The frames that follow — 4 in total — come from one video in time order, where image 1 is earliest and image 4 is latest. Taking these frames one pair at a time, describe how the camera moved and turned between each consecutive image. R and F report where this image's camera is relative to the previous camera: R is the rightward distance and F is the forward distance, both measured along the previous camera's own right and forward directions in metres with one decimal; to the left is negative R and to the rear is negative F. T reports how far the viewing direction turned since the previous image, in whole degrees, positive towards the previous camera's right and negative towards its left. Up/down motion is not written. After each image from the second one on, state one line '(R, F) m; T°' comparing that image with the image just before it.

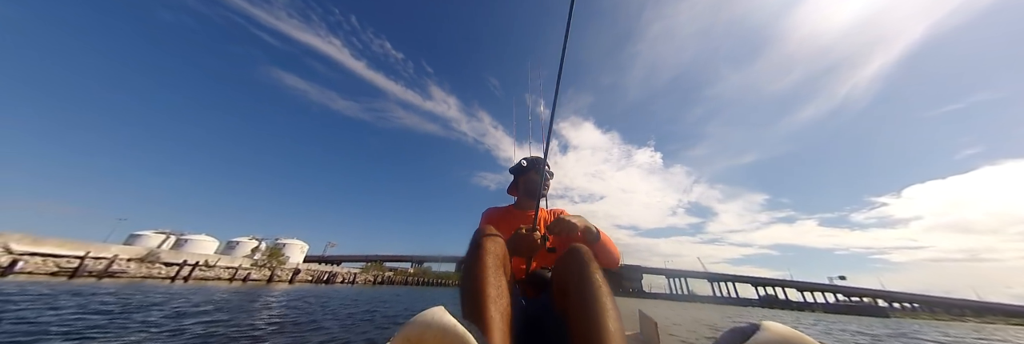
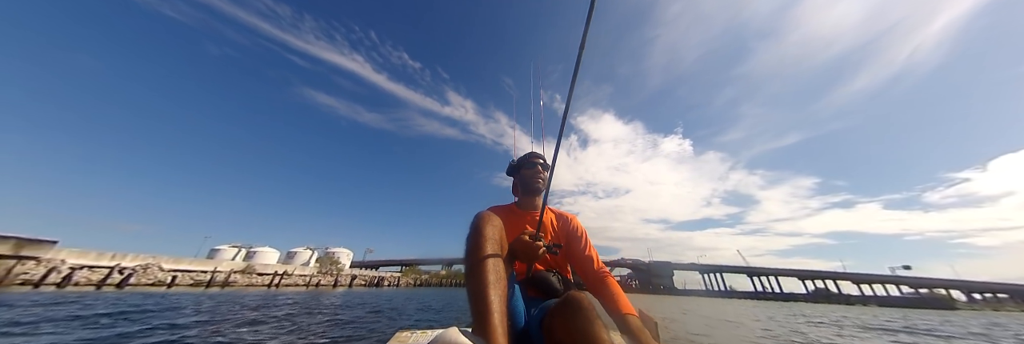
(-0.3, -1.6) m; -5°
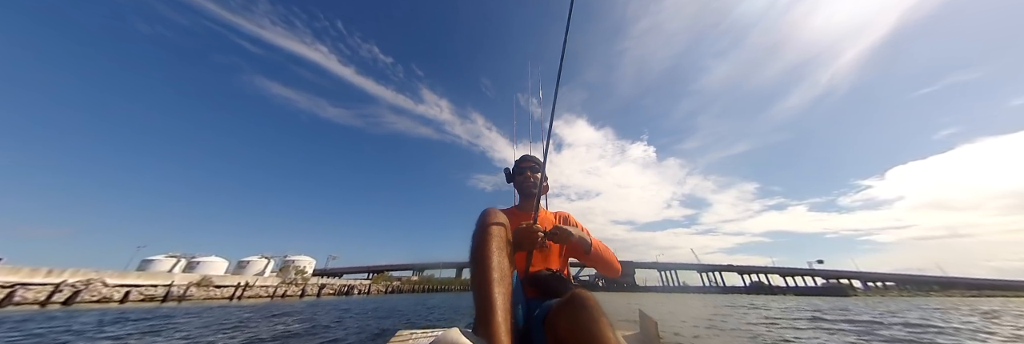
(+0.1, -1.6) m; +6°
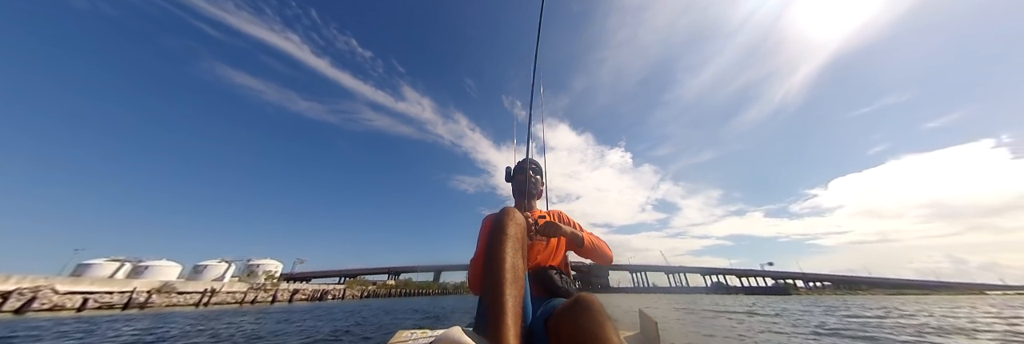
(+0.2, -1.2) m; +5°
